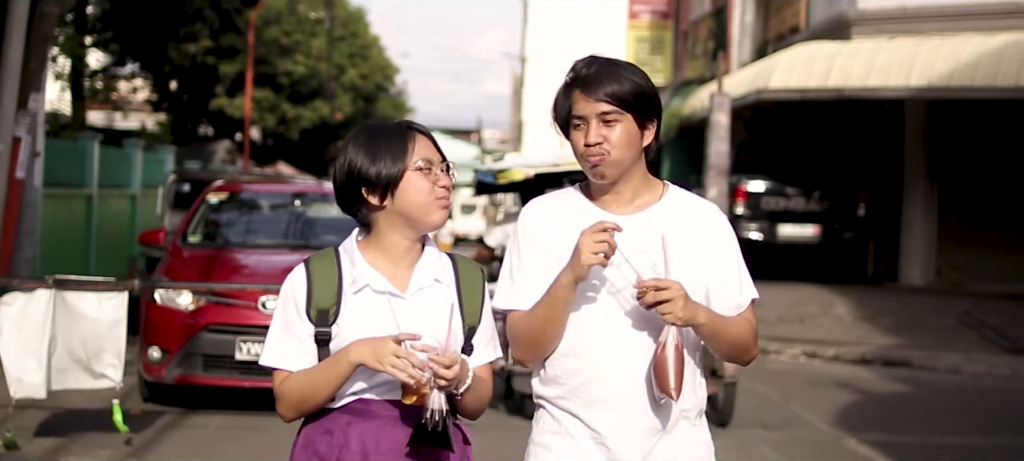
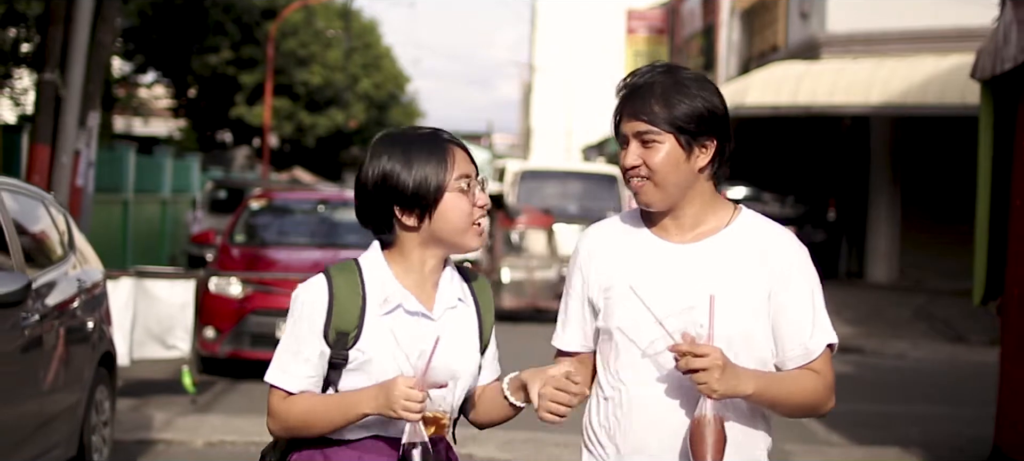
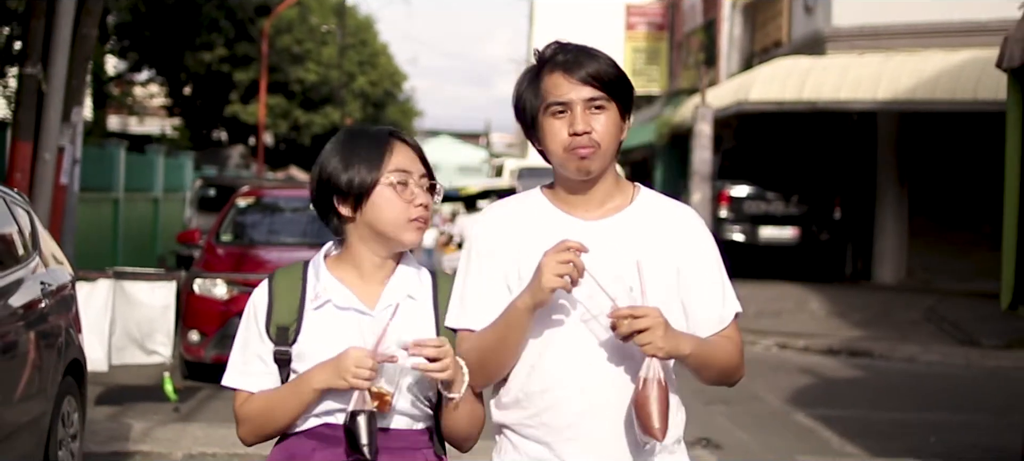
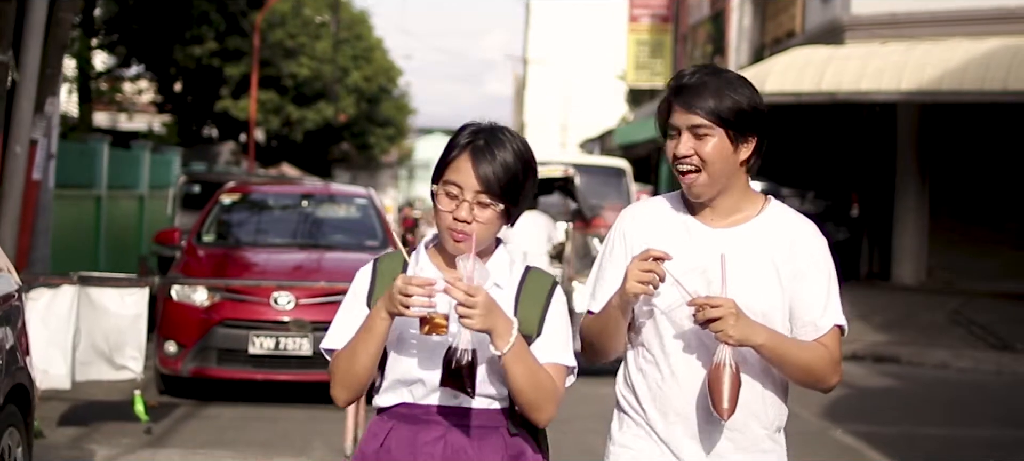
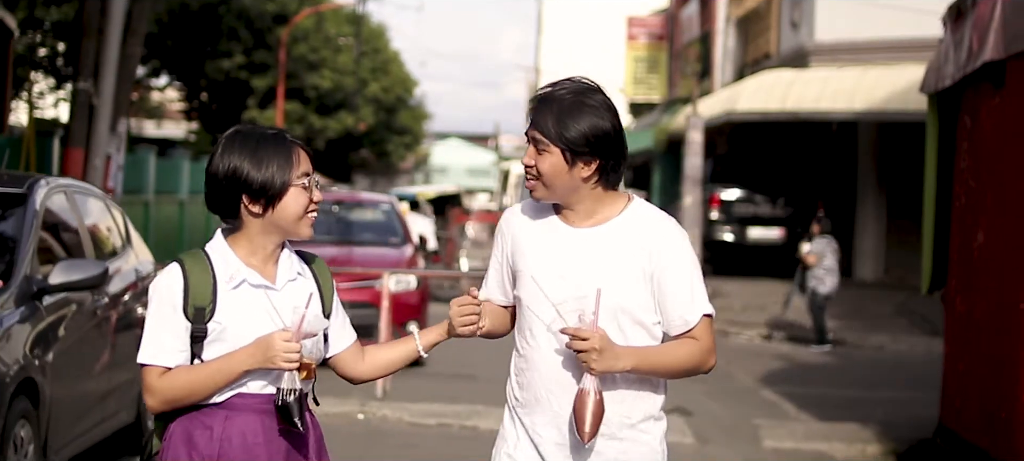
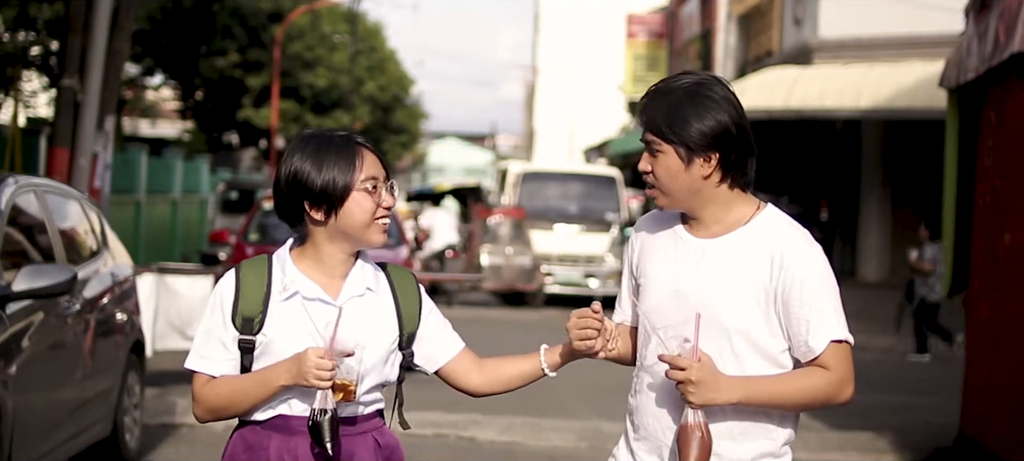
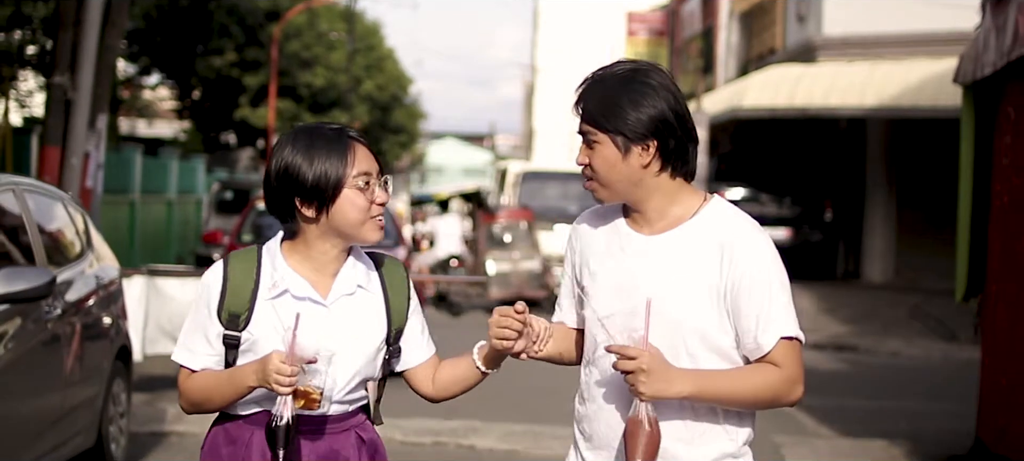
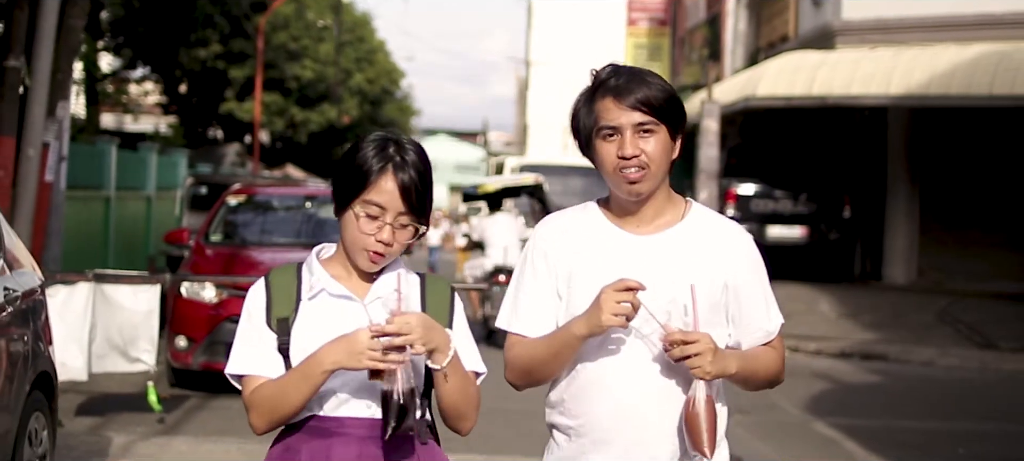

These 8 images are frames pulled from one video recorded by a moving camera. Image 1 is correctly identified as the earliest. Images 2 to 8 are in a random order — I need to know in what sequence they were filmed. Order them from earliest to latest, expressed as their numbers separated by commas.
4, 8, 3, 2, 7, 6, 5
